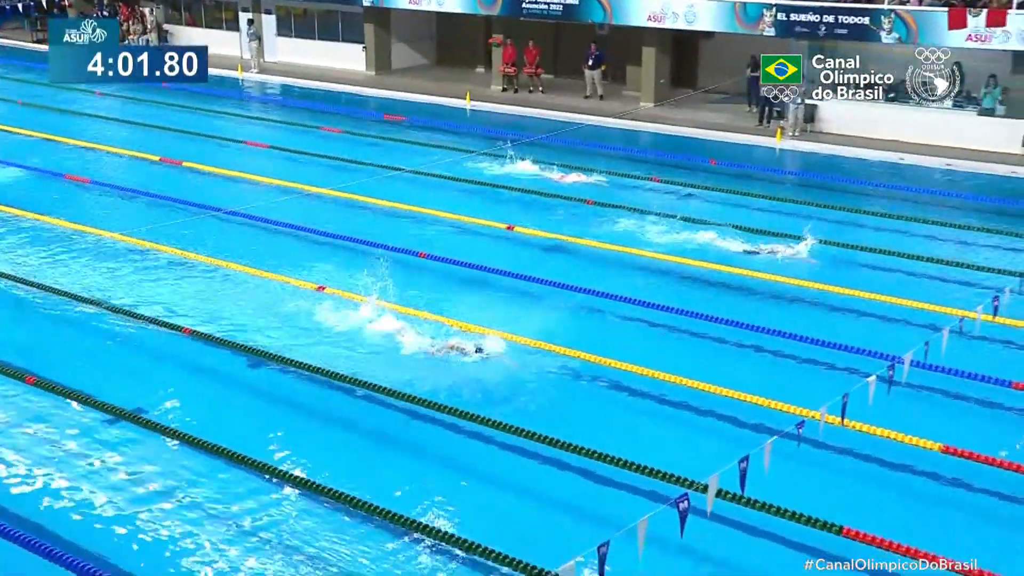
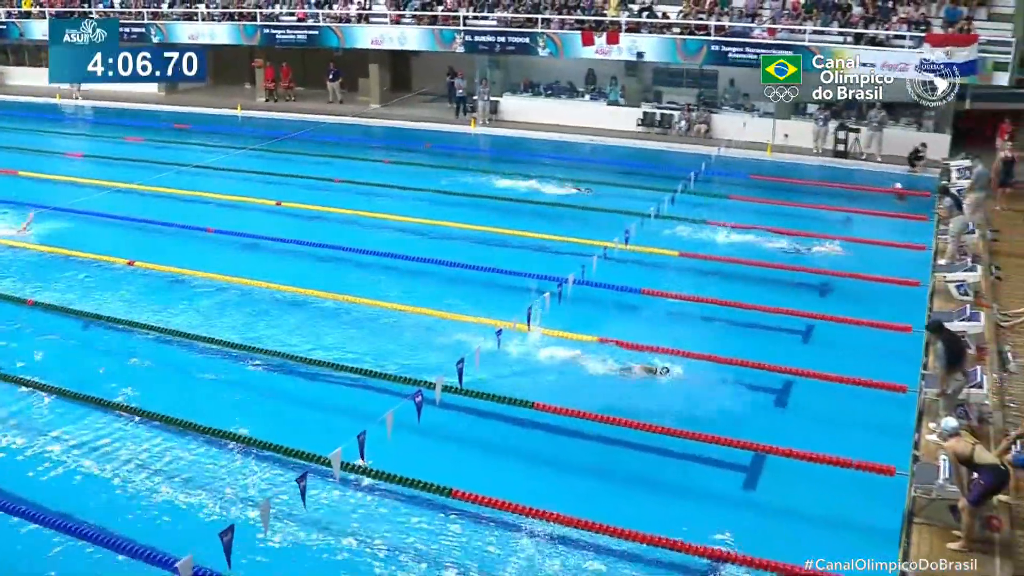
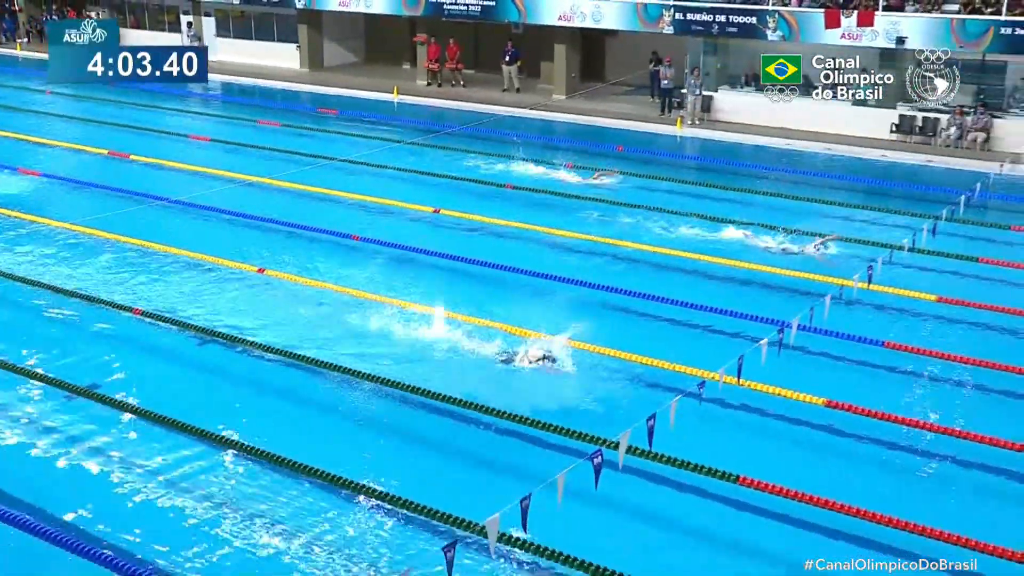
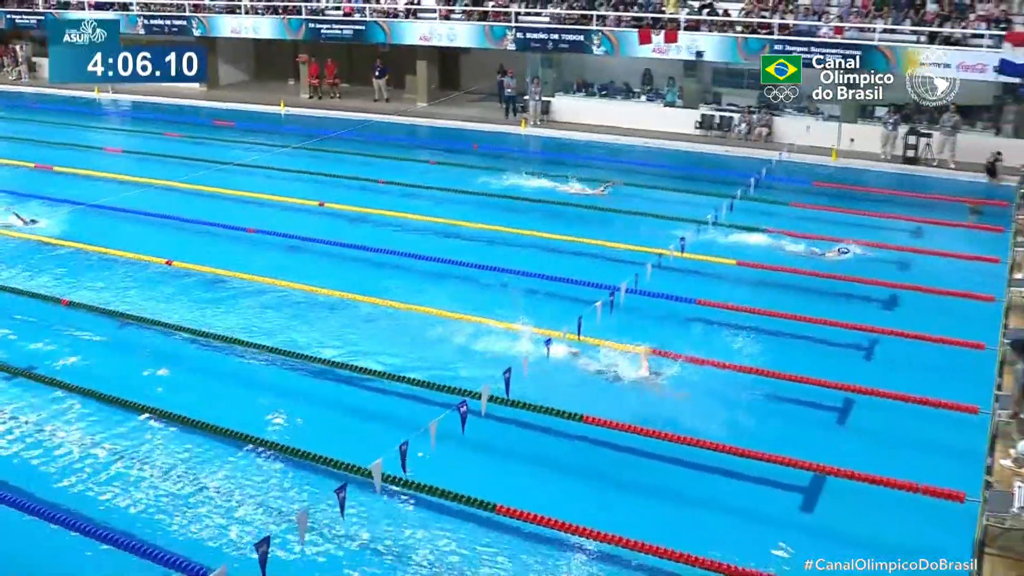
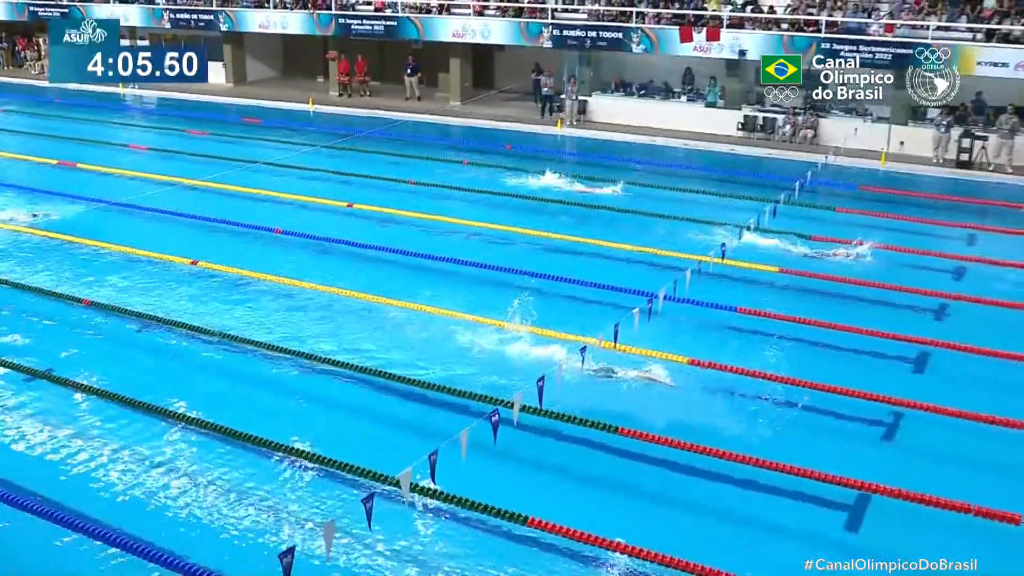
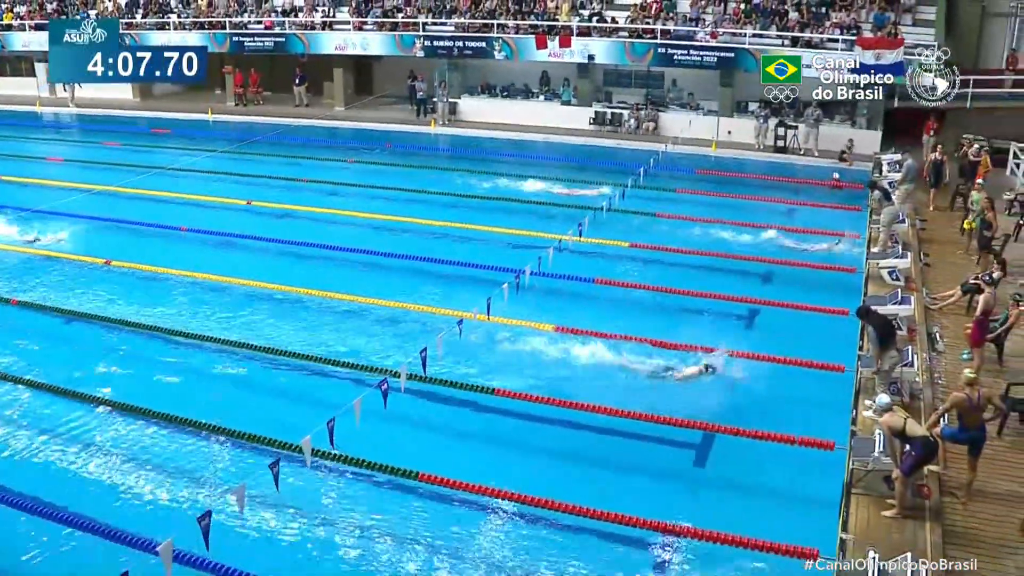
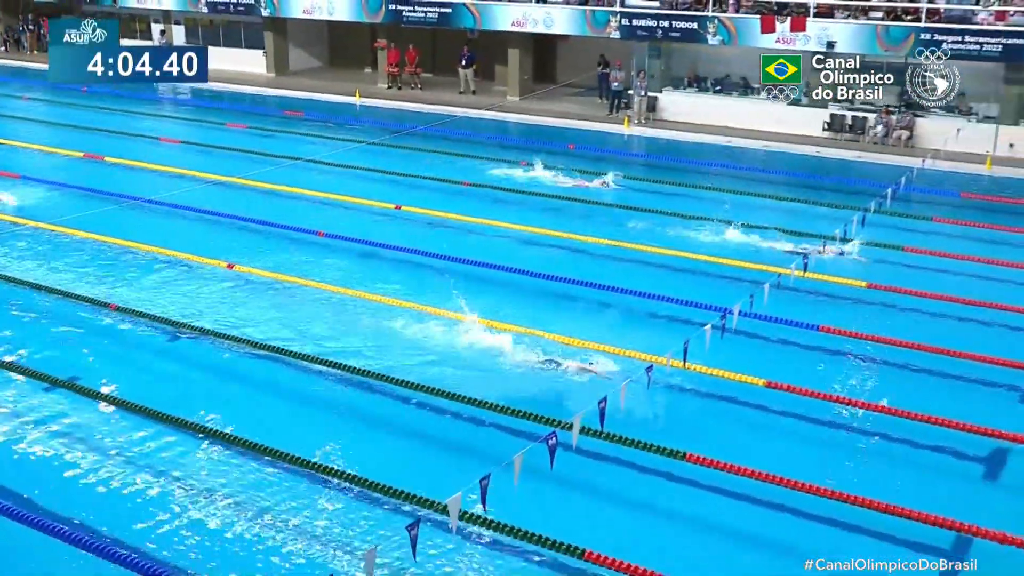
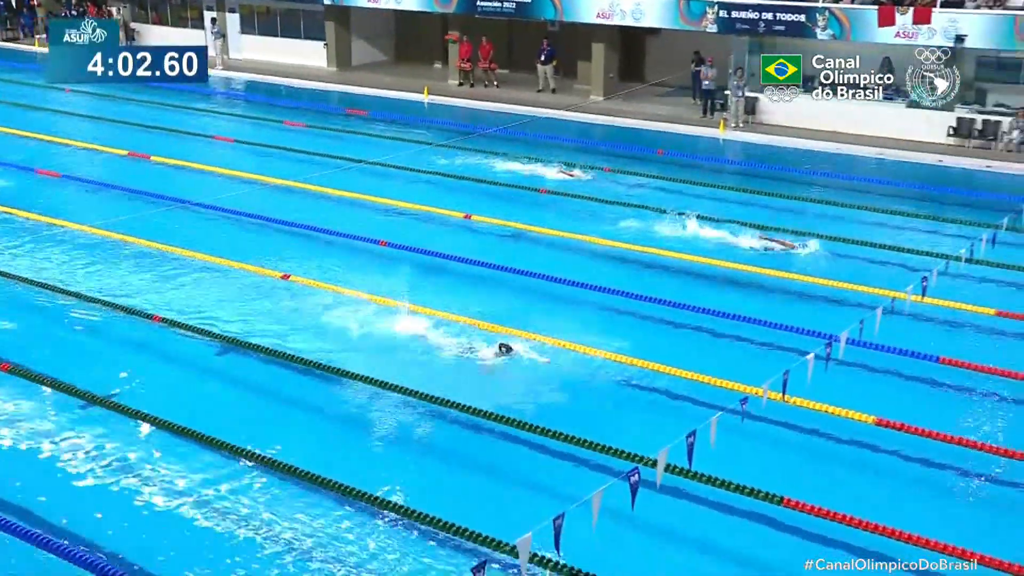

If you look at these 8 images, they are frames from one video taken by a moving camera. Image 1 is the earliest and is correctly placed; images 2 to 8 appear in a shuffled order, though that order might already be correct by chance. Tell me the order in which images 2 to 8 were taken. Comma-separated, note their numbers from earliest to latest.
8, 3, 7, 5, 4, 2, 6
